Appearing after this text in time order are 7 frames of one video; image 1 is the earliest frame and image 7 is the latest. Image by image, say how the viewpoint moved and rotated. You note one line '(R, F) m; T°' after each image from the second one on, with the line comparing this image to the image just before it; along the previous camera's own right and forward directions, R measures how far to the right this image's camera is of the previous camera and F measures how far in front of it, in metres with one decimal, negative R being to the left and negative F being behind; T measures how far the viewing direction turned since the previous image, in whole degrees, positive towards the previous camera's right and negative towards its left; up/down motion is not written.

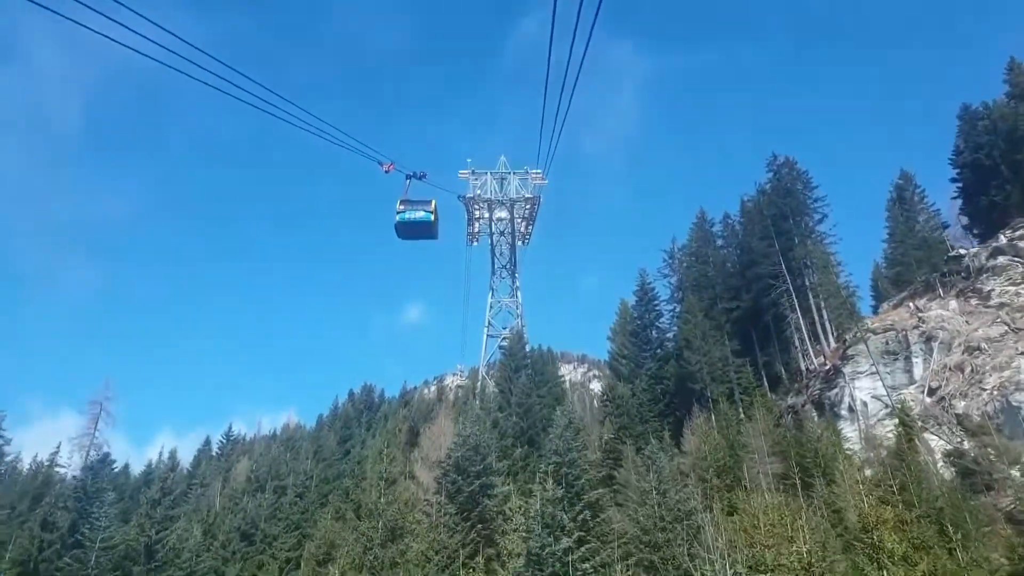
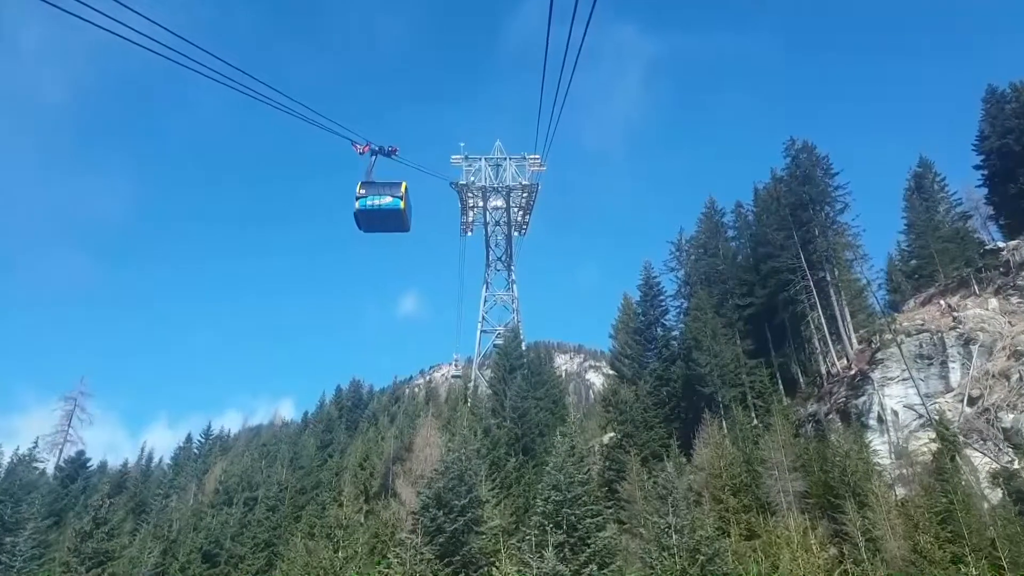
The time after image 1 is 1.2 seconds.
(+0.2, +4.2) m; 0°
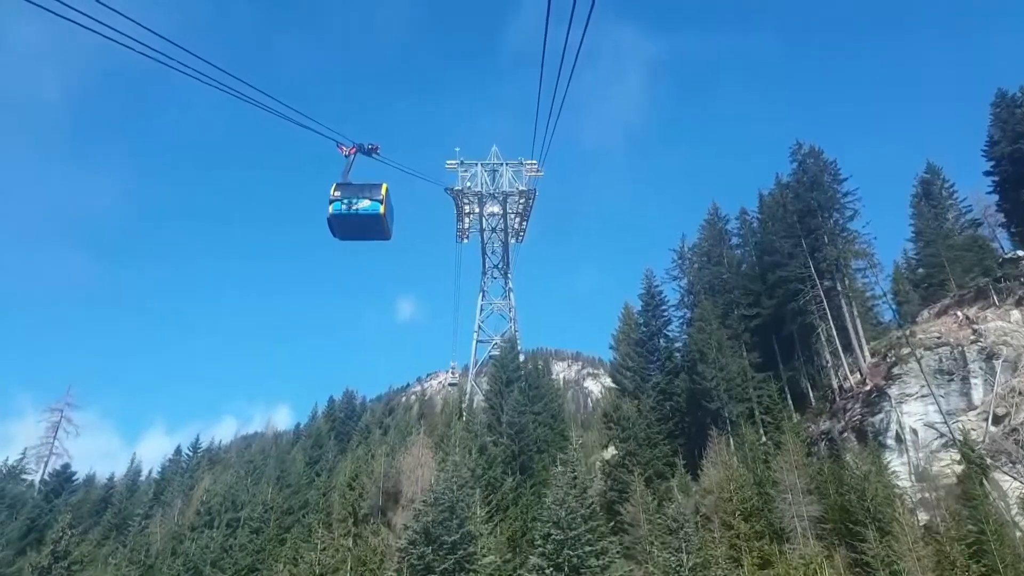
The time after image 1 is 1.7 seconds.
(+0.1, +2.1) m; 0°
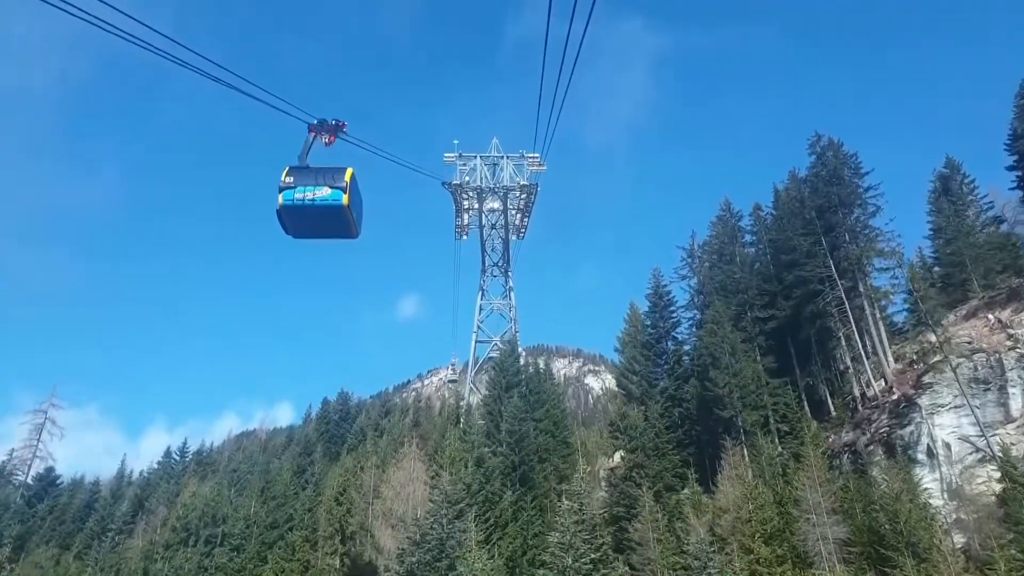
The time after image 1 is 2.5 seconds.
(+0.1, +2.7) m; 0°
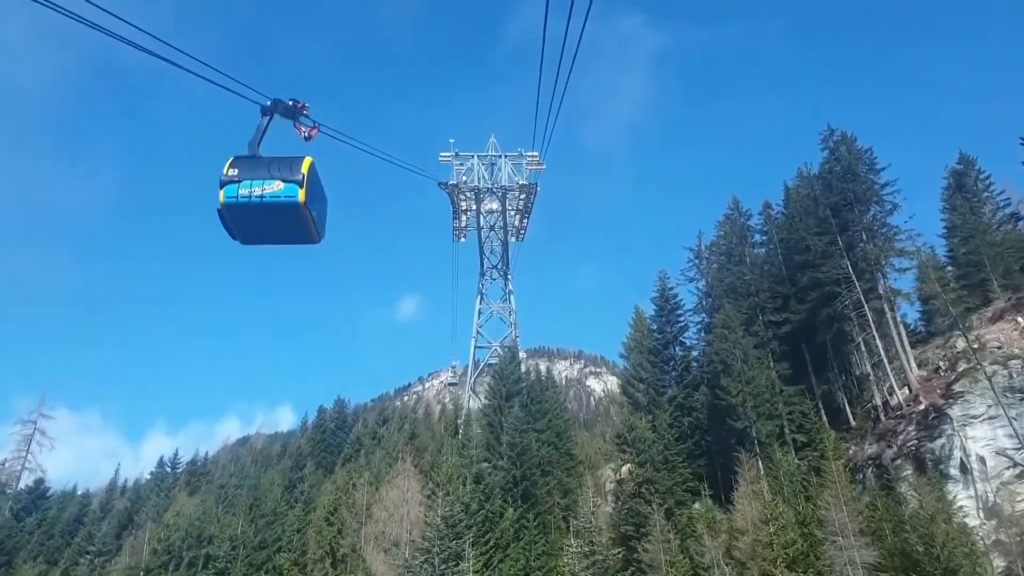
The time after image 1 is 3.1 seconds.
(0.0, +2.3) m; 0°
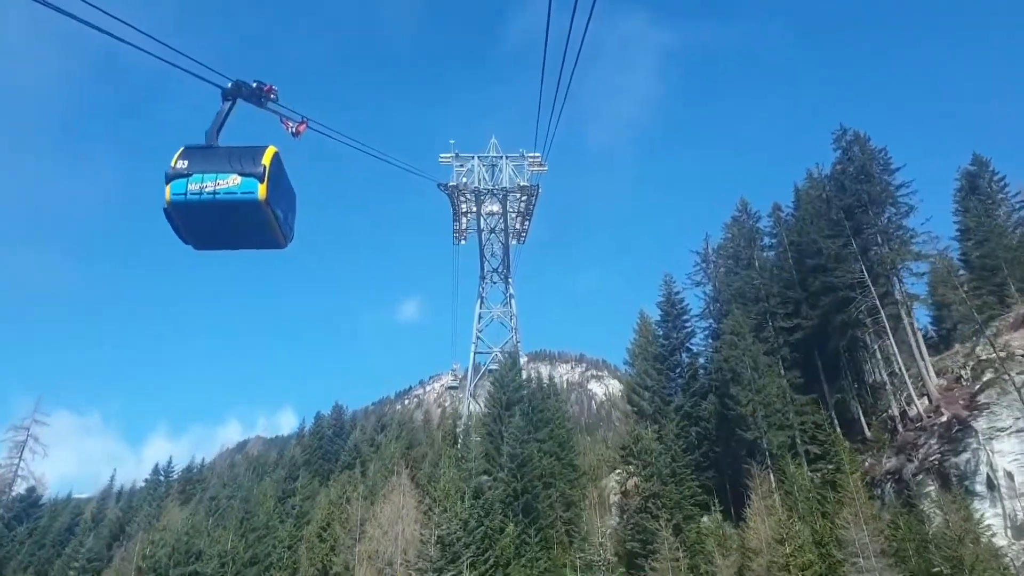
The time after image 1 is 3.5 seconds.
(0.0, +1.5) m; 0°
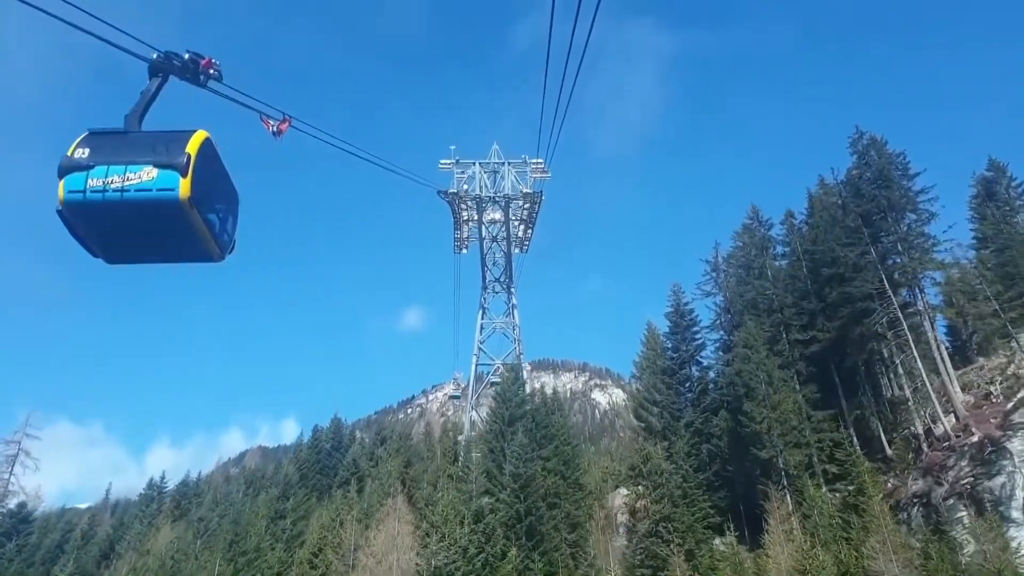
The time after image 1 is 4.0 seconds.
(0.0, +1.7) m; 0°
